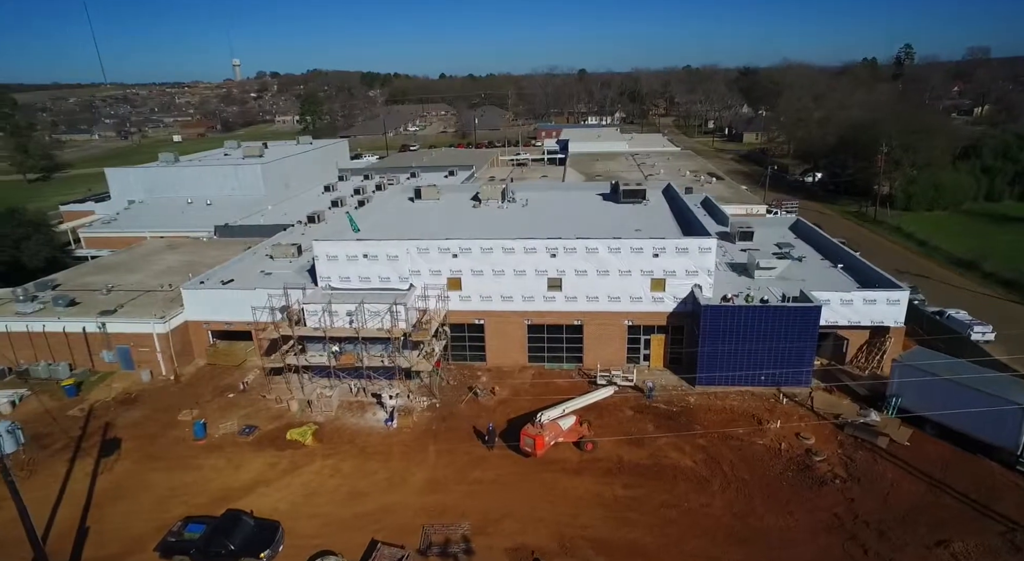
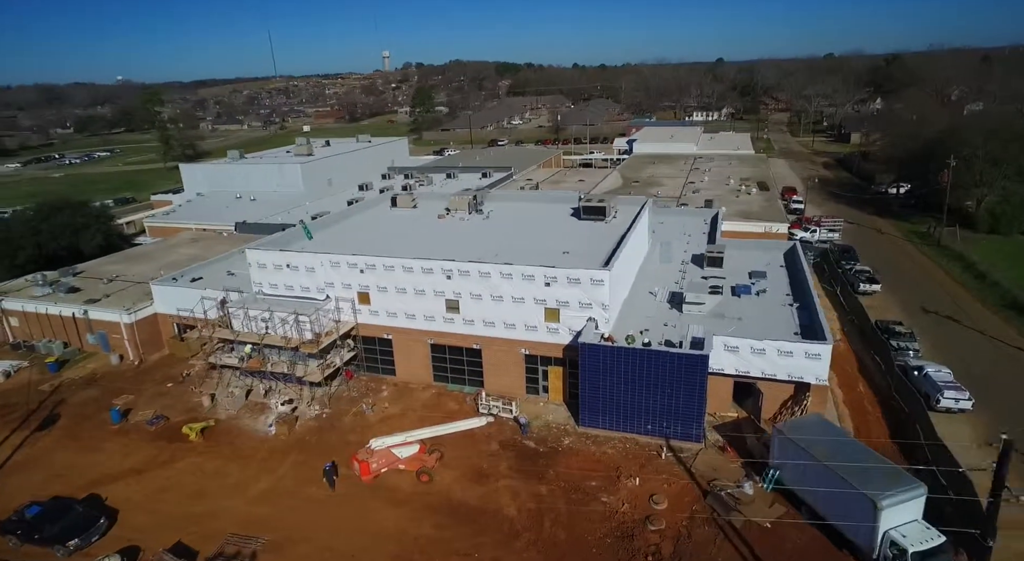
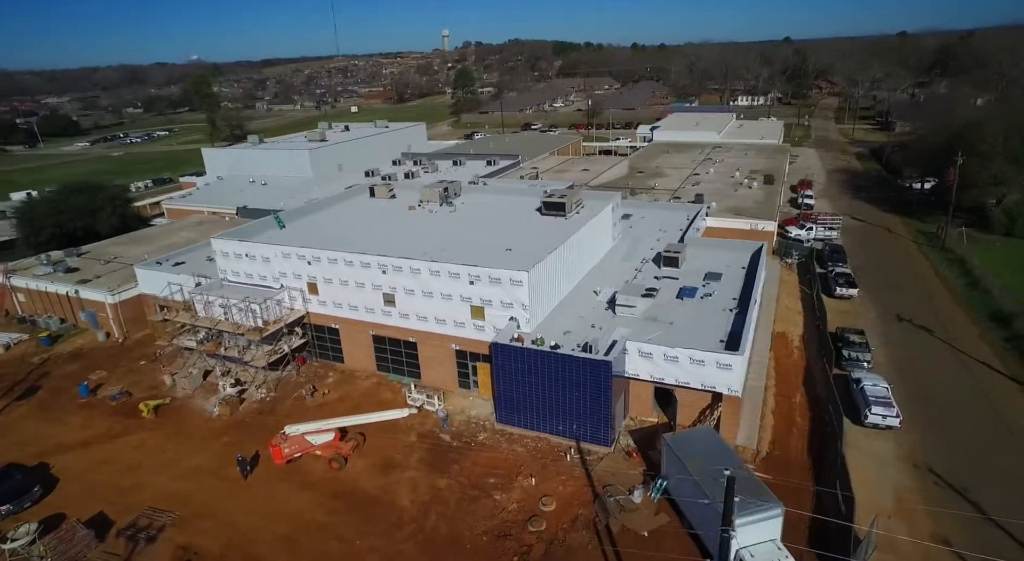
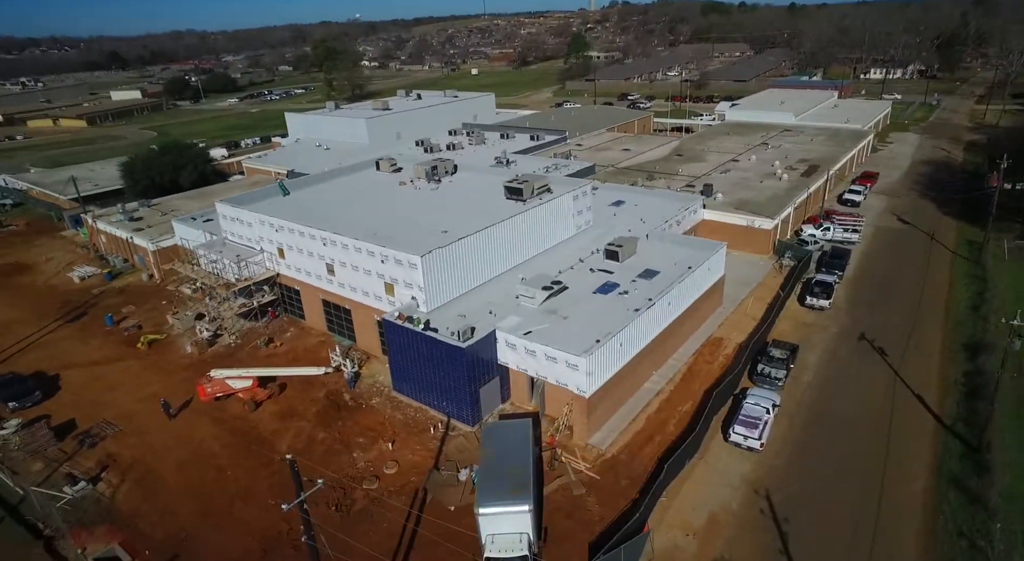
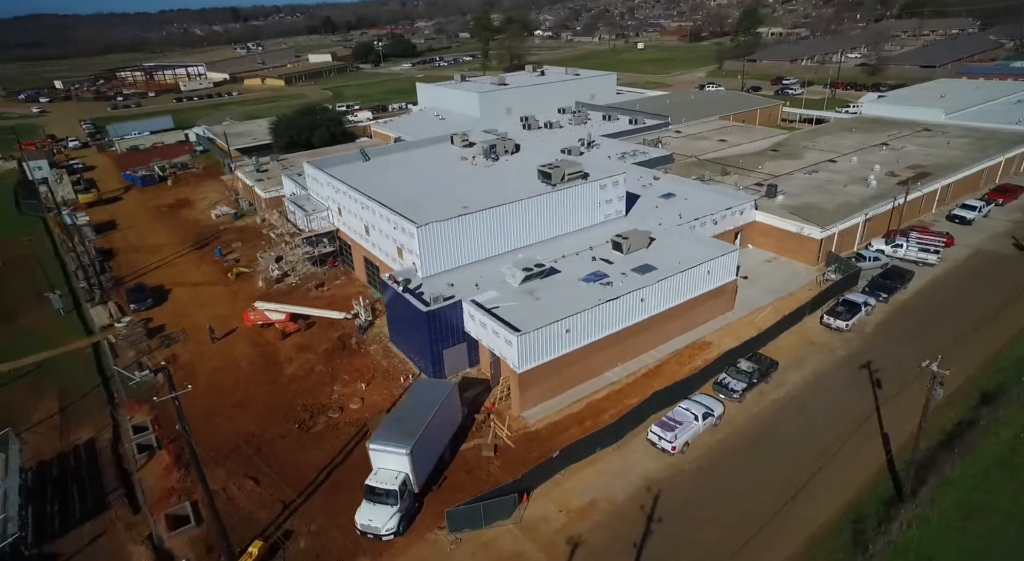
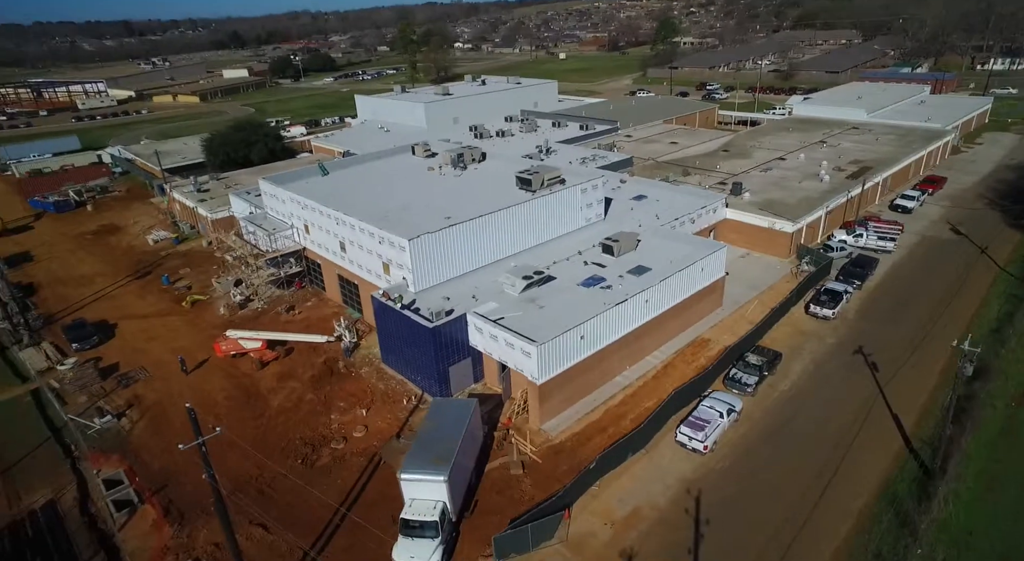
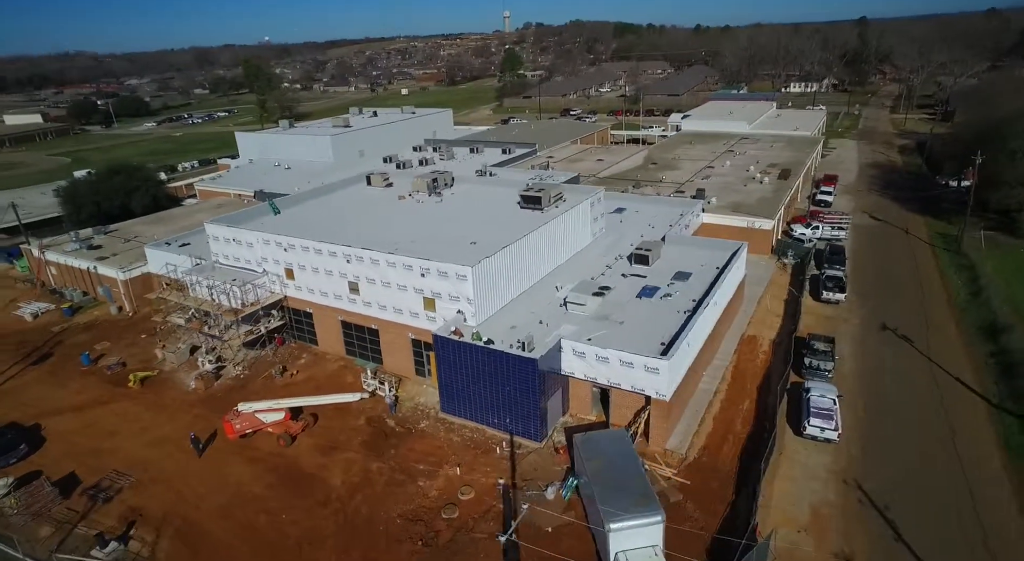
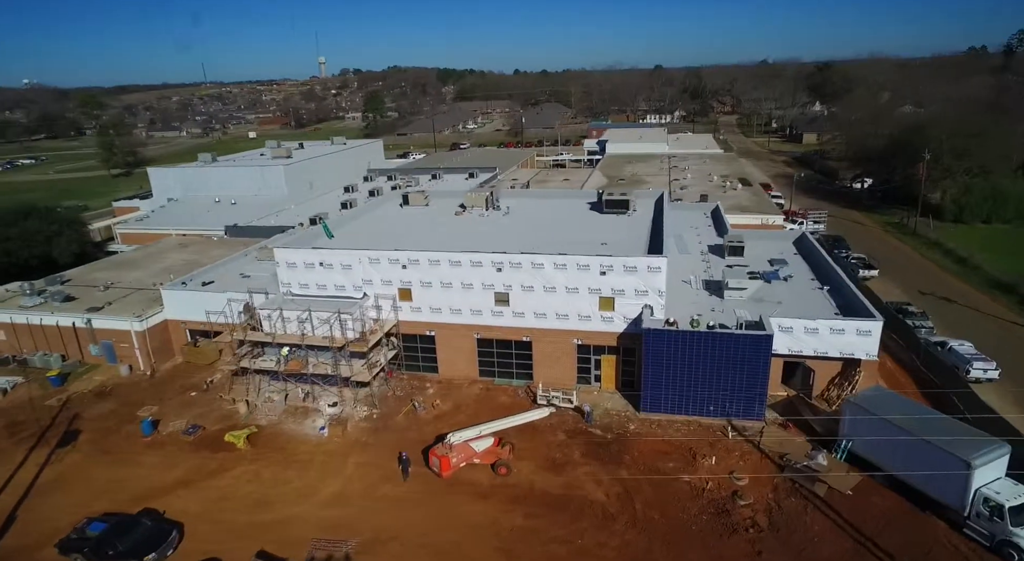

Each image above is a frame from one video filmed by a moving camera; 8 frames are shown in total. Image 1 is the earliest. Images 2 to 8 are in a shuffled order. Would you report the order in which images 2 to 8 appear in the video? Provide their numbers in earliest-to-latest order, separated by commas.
8, 2, 3, 7, 4, 6, 5
